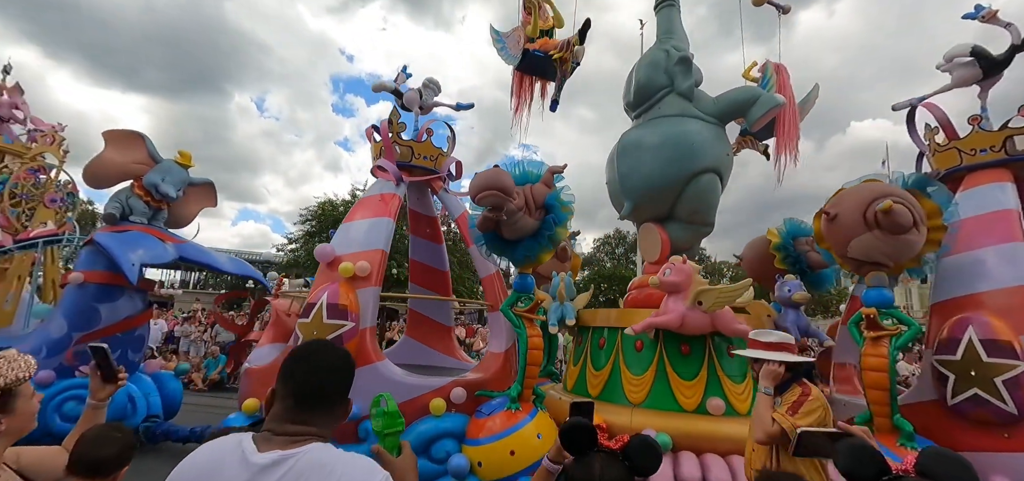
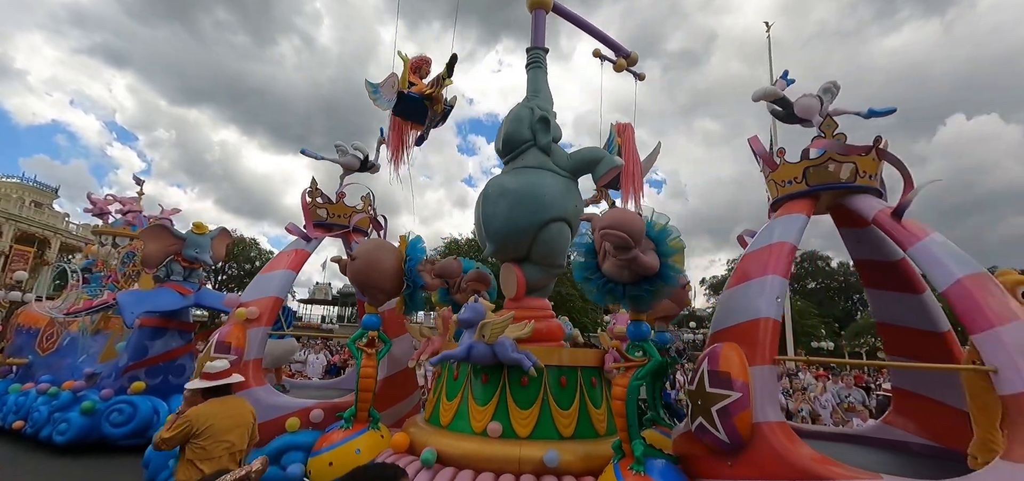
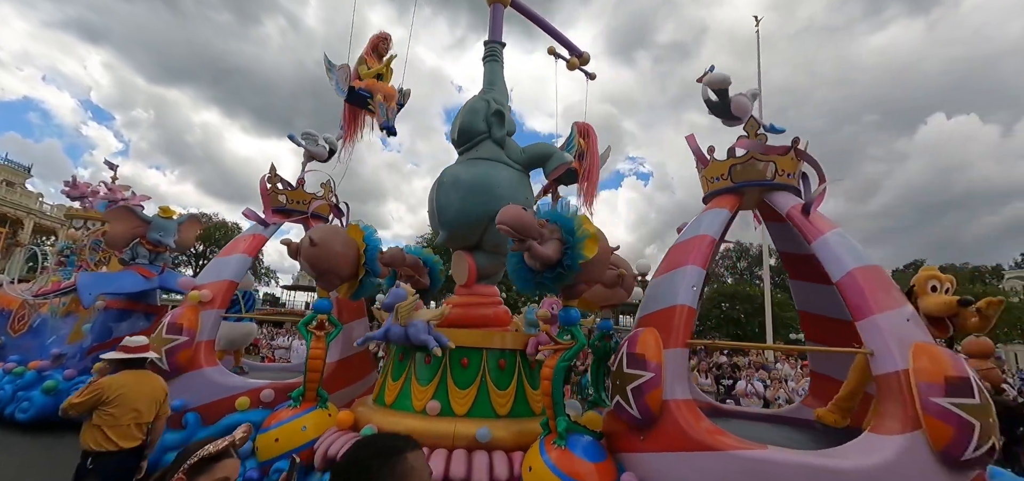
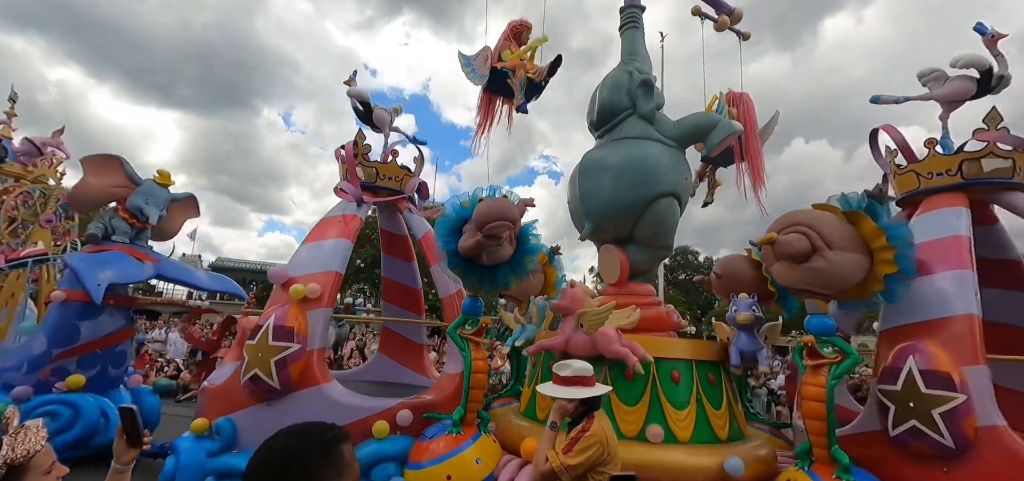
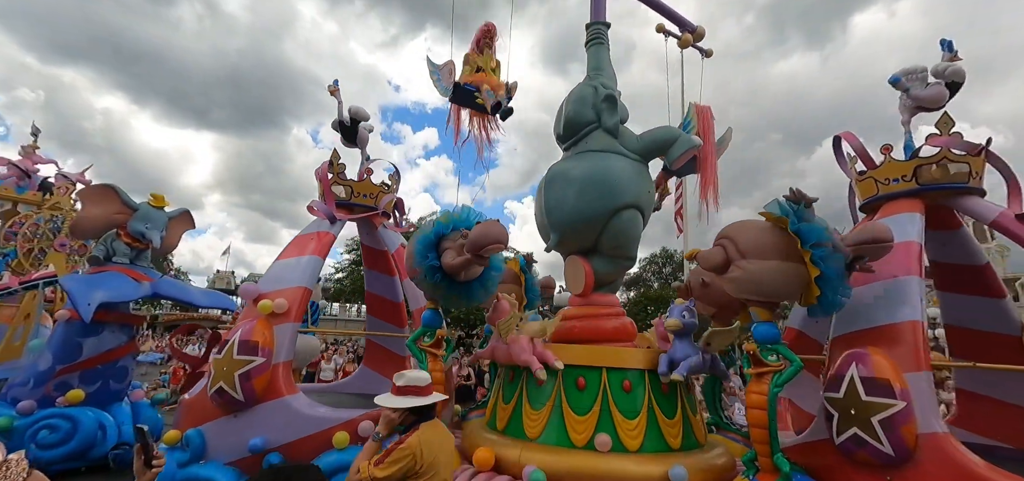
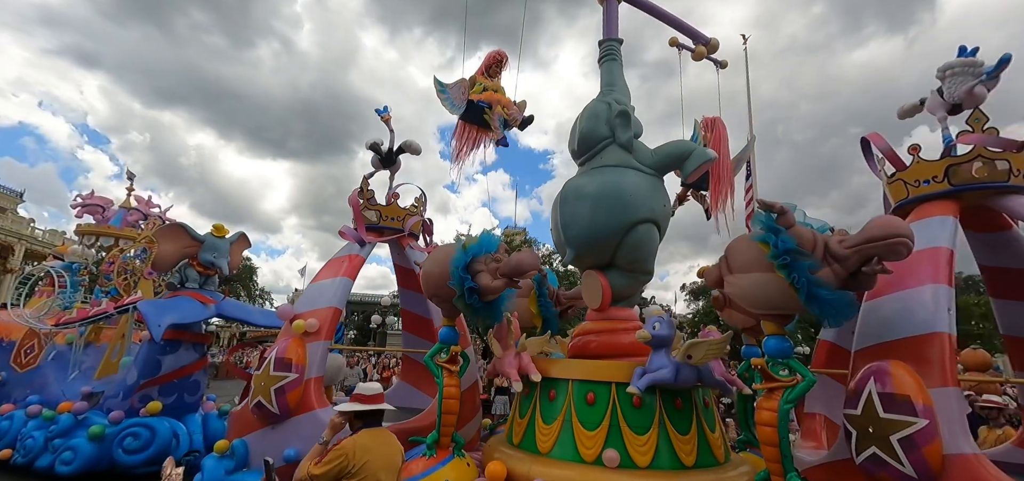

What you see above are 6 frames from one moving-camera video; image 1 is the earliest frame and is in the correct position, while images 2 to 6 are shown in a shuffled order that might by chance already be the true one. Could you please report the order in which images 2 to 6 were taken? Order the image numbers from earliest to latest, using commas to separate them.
4, 5, 6, 2, 3
